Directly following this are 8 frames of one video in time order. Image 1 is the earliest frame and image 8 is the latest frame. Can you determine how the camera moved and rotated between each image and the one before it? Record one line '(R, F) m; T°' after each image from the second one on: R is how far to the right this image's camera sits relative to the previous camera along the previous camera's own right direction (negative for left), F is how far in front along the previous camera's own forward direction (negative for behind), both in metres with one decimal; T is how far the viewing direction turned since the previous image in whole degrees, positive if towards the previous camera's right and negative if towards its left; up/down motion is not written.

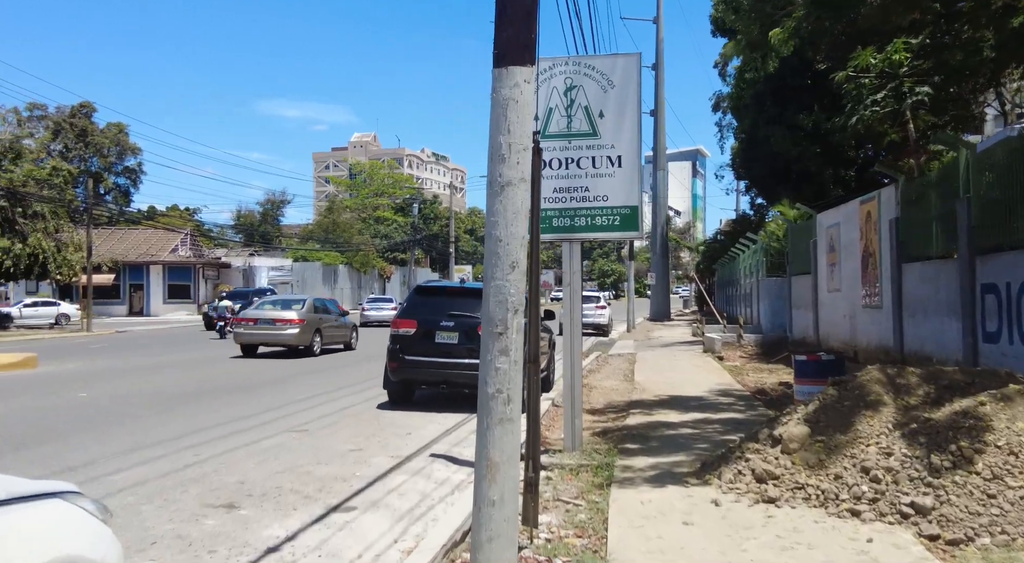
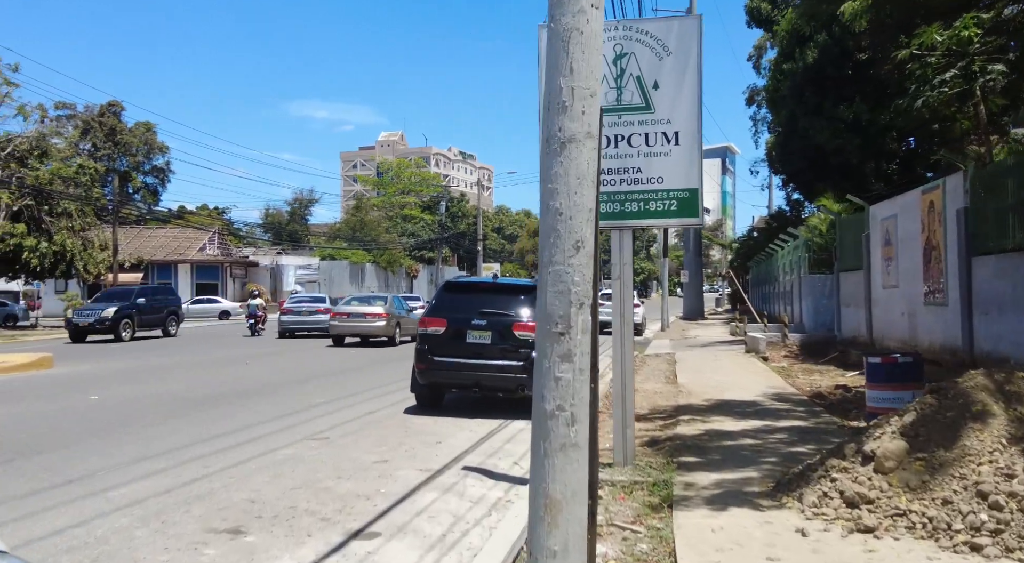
(-0.1, +1.0) m; -2°
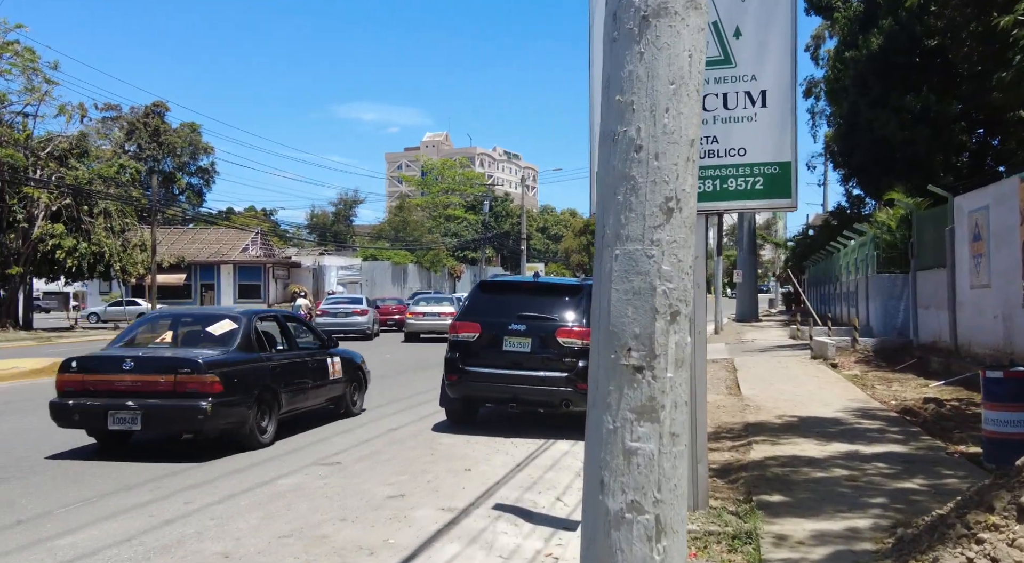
(0.0, +1.5) m; -3°
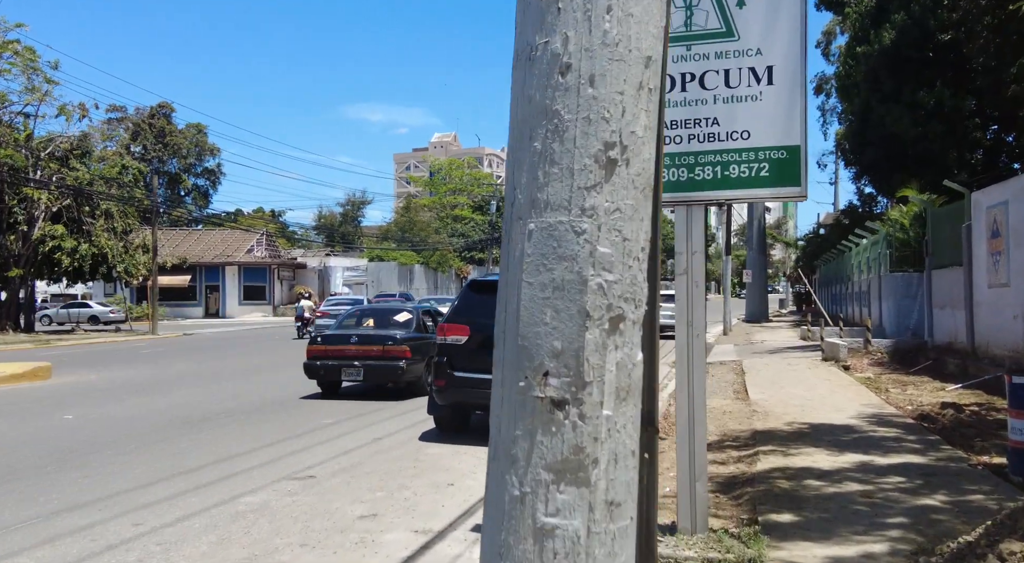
(+0.2, +0.6) m; -1°
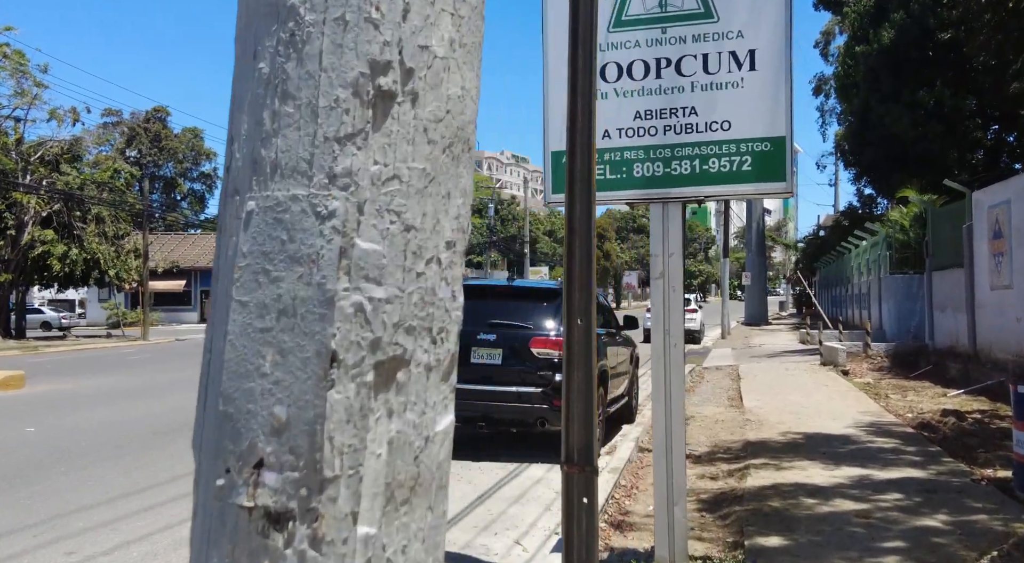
(+0.2, +0.5) m; 0°
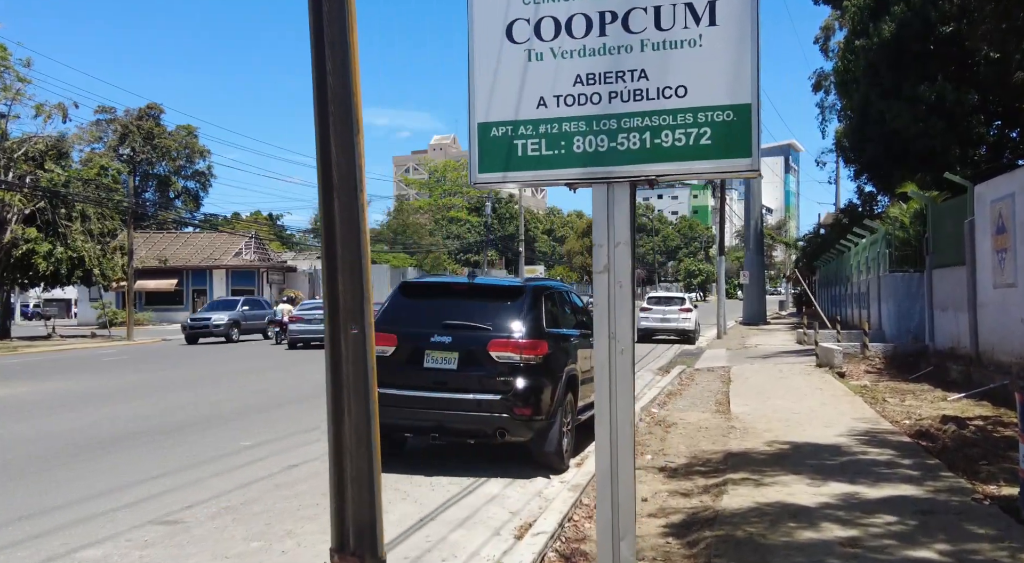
(+0.4, +0.8) m; 0°
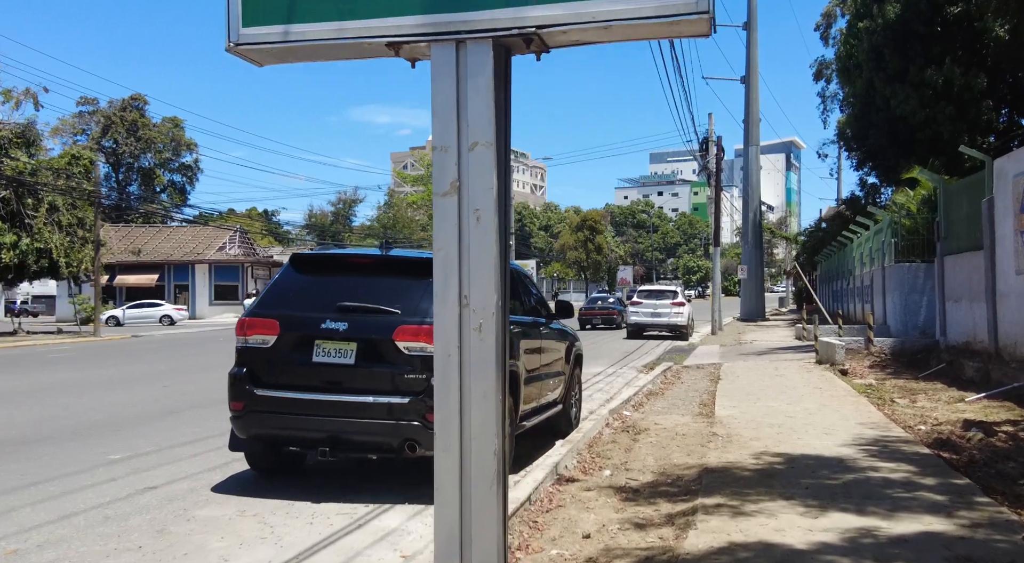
(+0.6, +1.8) m; 0°
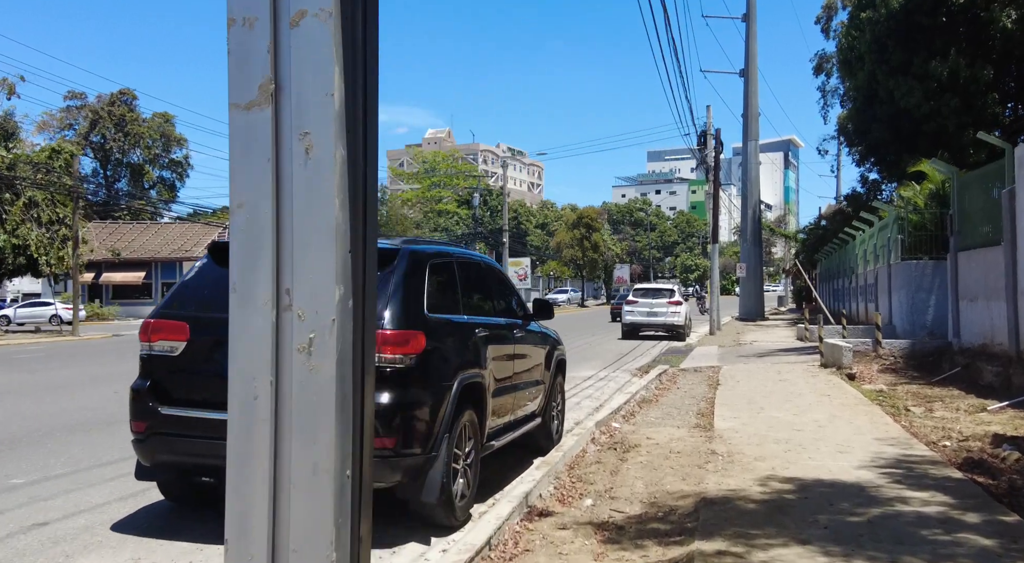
(+0.2, +1.1) m; 0°
